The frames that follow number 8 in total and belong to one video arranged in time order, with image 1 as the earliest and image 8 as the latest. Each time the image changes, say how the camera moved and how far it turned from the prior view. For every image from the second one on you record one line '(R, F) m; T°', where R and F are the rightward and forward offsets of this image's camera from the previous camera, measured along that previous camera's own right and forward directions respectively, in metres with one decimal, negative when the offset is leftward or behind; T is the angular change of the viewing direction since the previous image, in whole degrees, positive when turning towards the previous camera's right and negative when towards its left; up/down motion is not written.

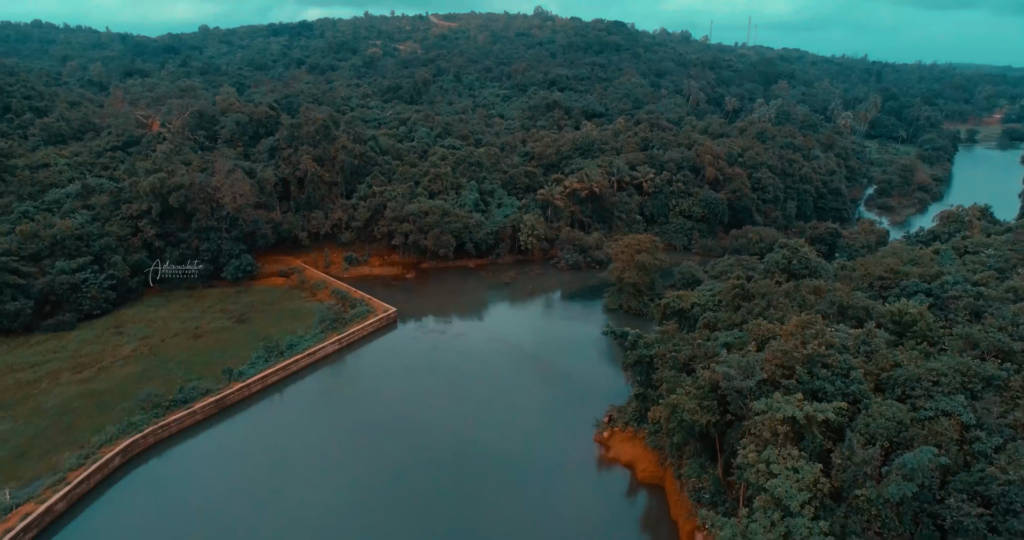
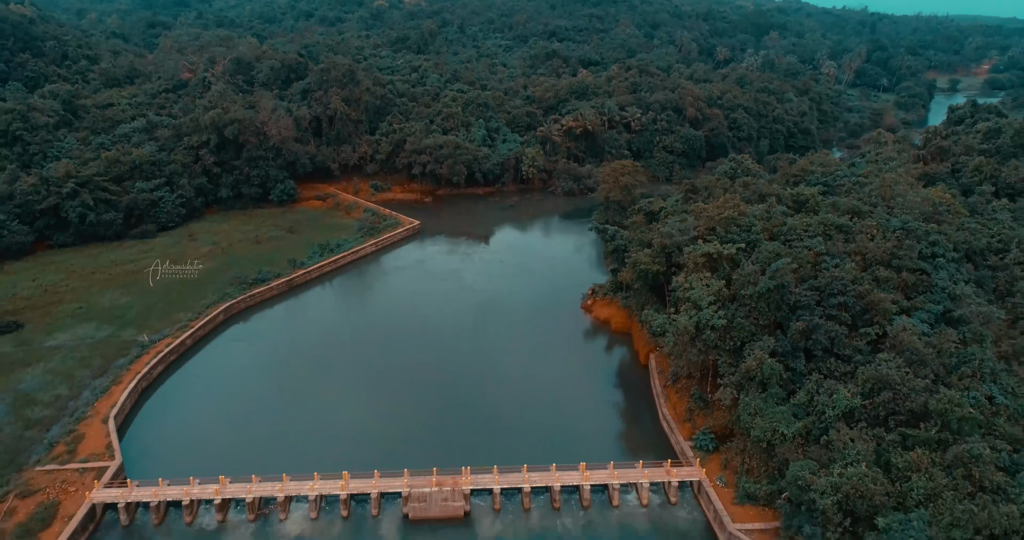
(-0.2, -7.1) m; 0°
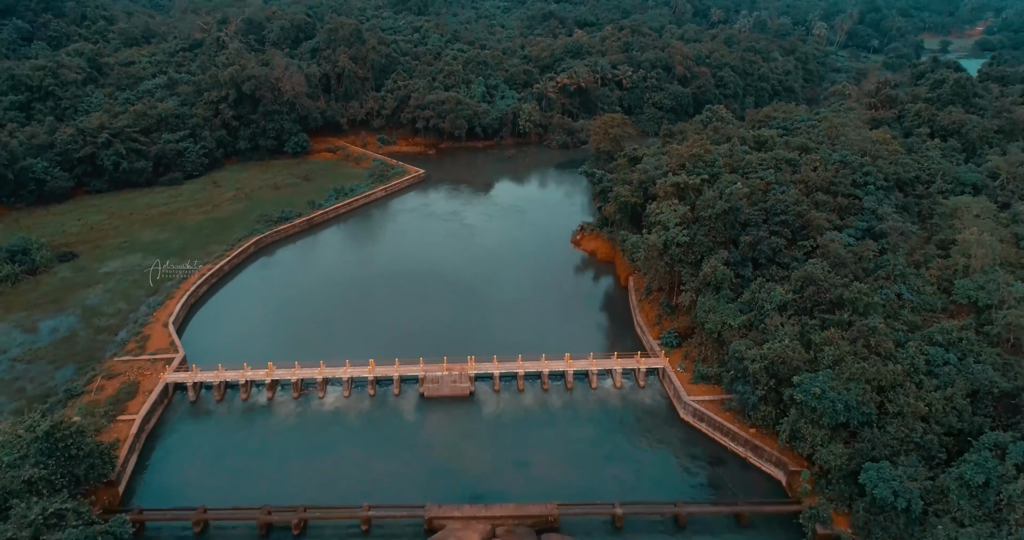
(+0.1, -3.8) m; 0°
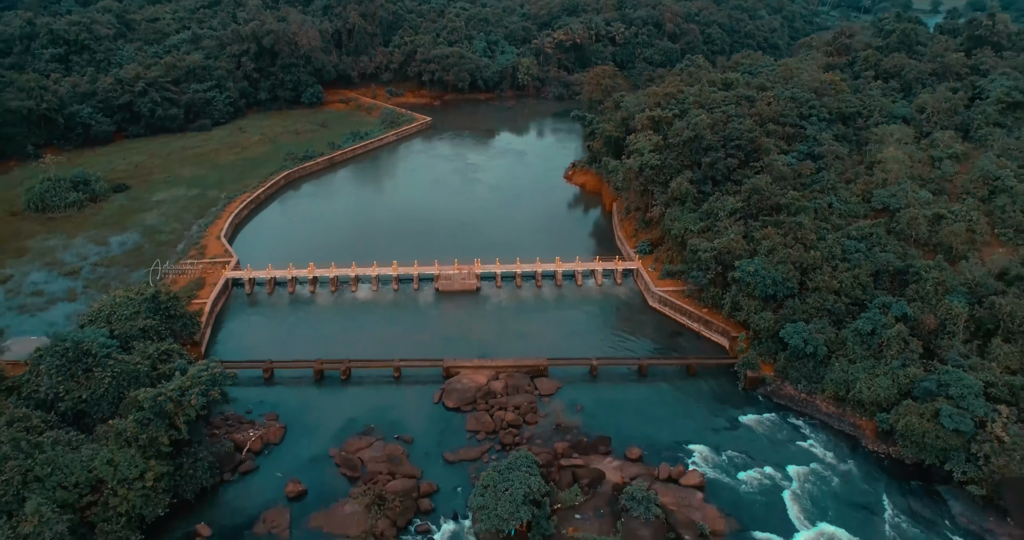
(0.0, -4.6) m; 0°
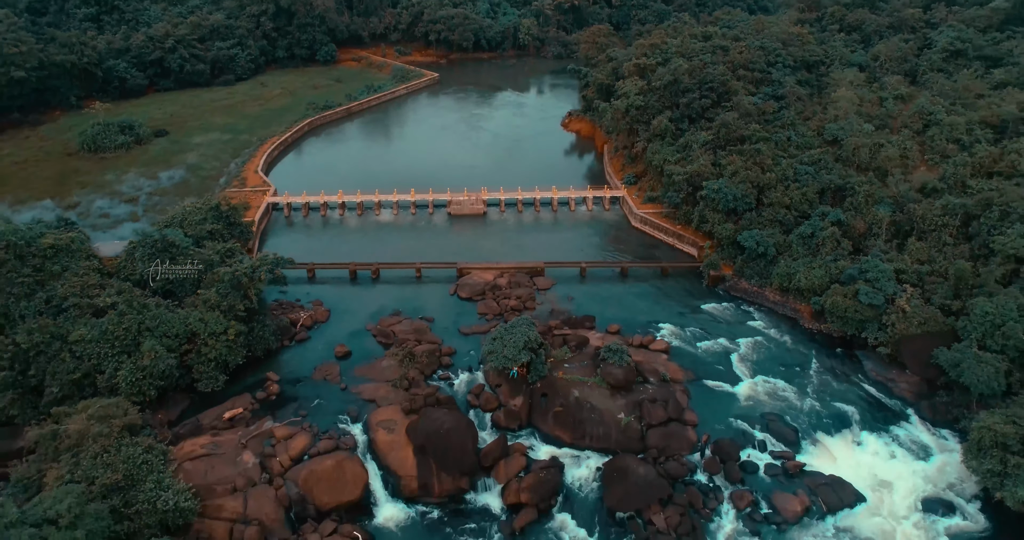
(-0.1, -4.2) m; 0°
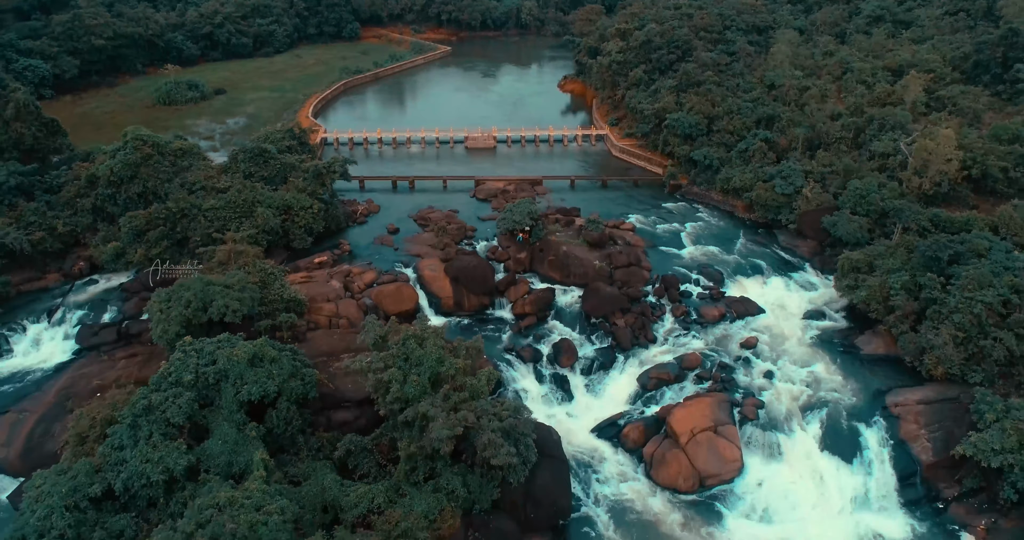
(-0.2, -7.6) m; 0°
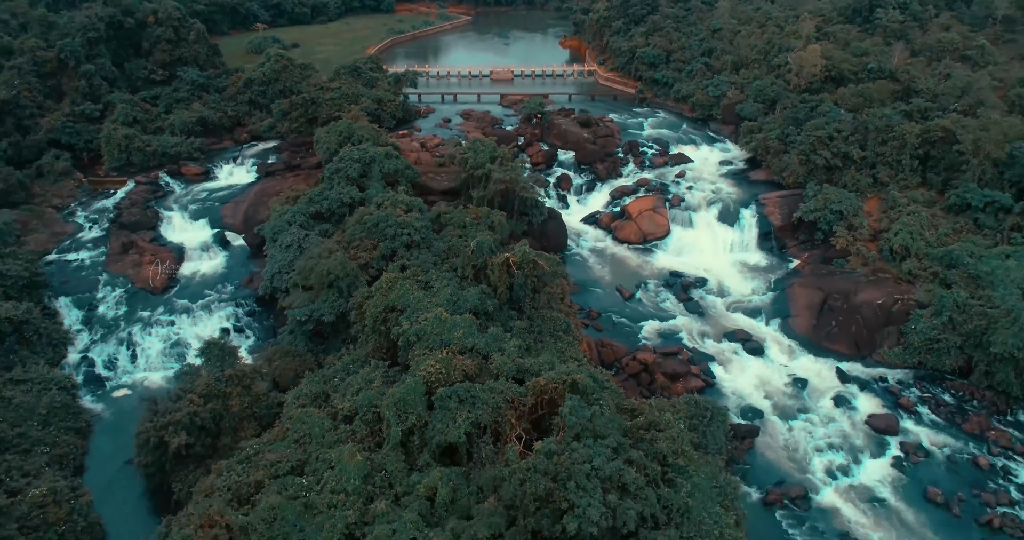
(-0.9, -13.5) m; 0°
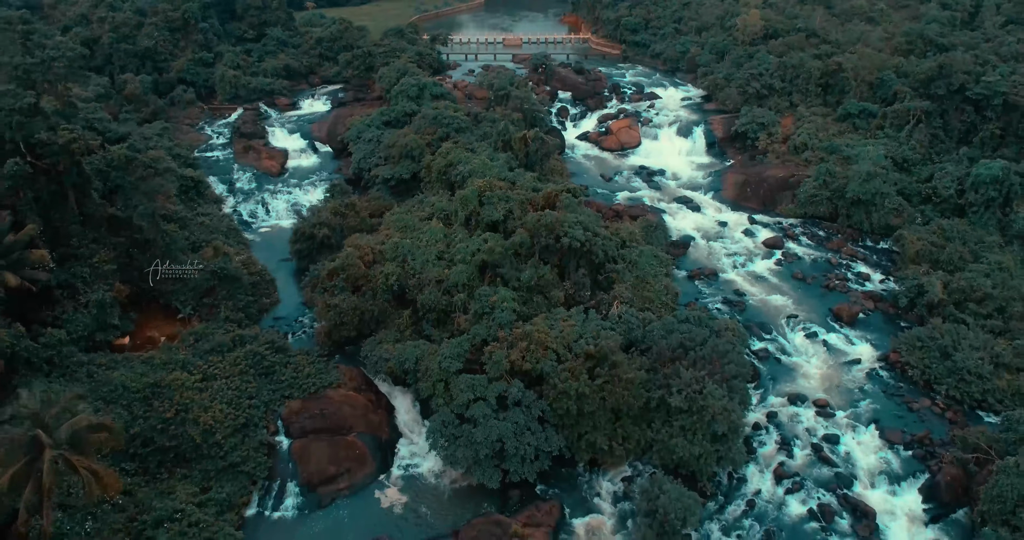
(-0.7, -11.8) m; 0°
